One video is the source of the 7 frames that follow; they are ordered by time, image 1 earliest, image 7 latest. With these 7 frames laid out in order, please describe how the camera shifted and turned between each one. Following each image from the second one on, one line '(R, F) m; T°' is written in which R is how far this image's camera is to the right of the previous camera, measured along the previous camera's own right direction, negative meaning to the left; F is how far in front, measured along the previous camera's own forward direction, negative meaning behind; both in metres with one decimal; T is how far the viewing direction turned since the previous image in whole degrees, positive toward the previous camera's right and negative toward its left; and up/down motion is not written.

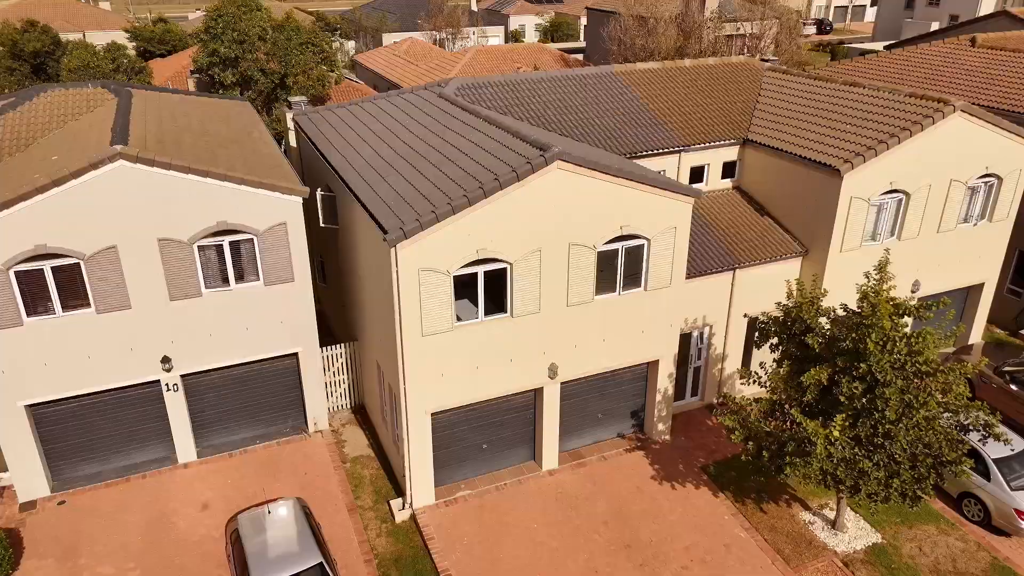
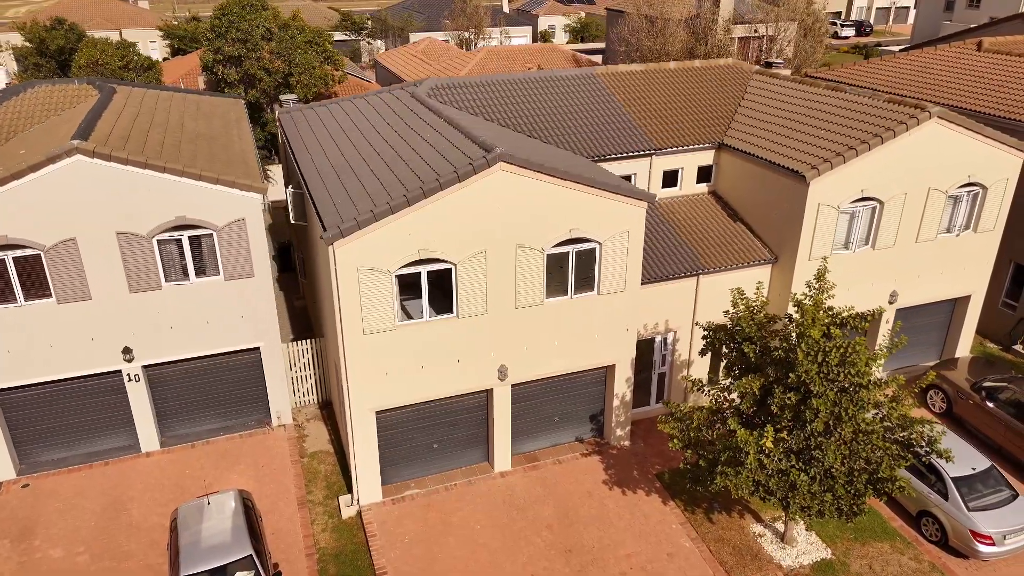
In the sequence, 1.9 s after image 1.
(+1.9, +0.1) m; -3°
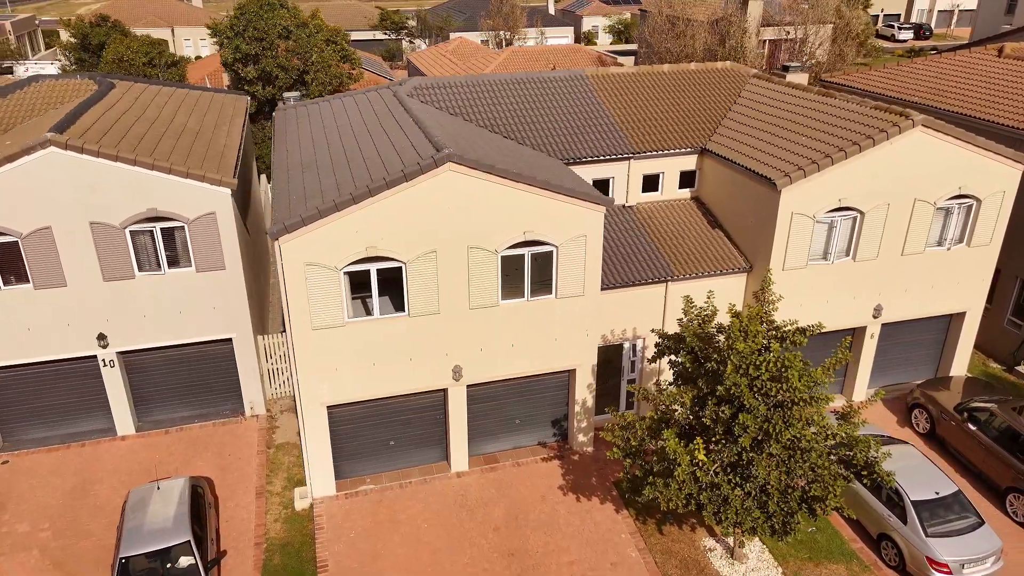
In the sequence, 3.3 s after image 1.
(+2.1, +0.1) m; -4°
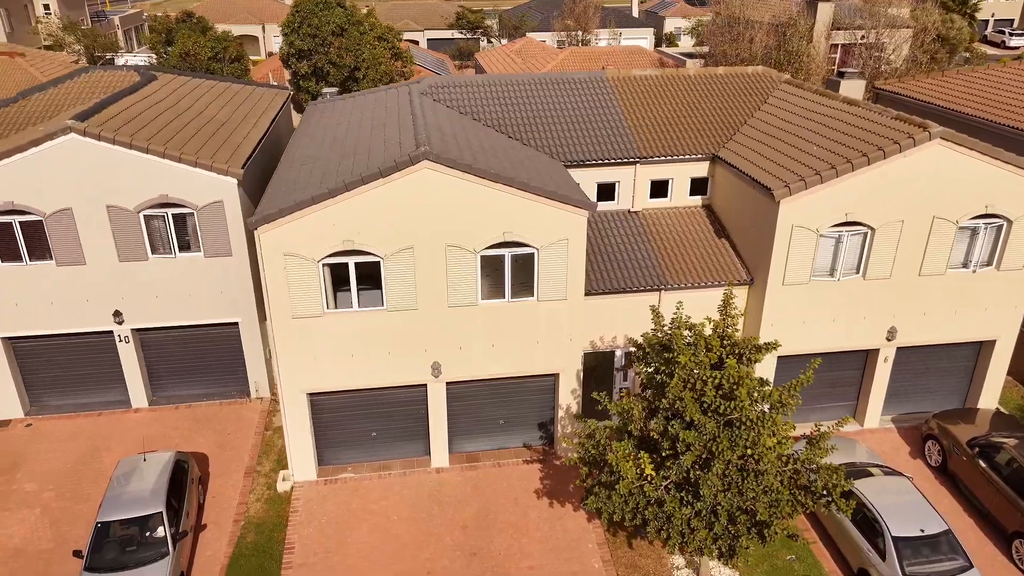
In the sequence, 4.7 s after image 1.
(+2.2, +0.1) m; -6°
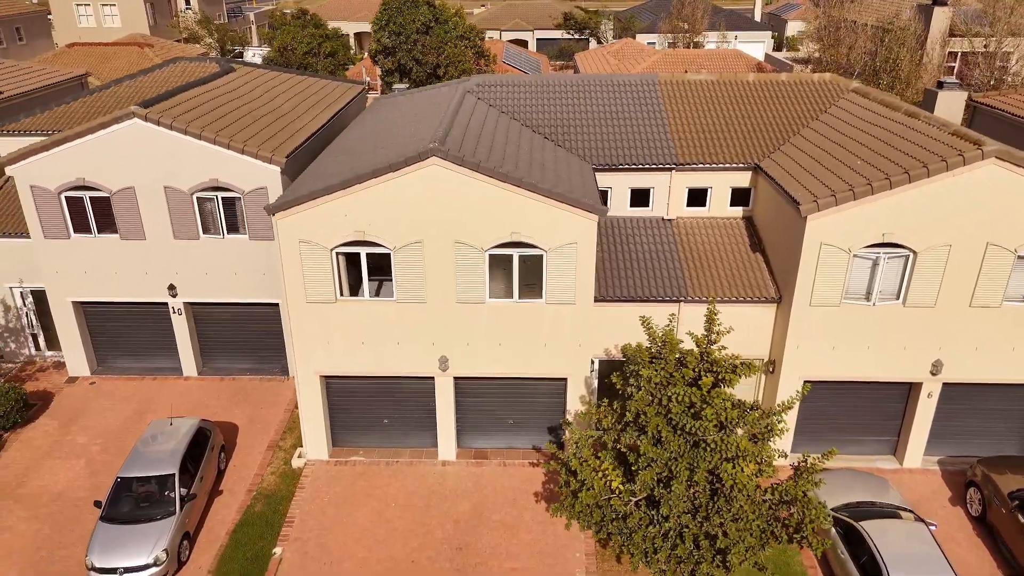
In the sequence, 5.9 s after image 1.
(+2.2, +0.2) m; -8°
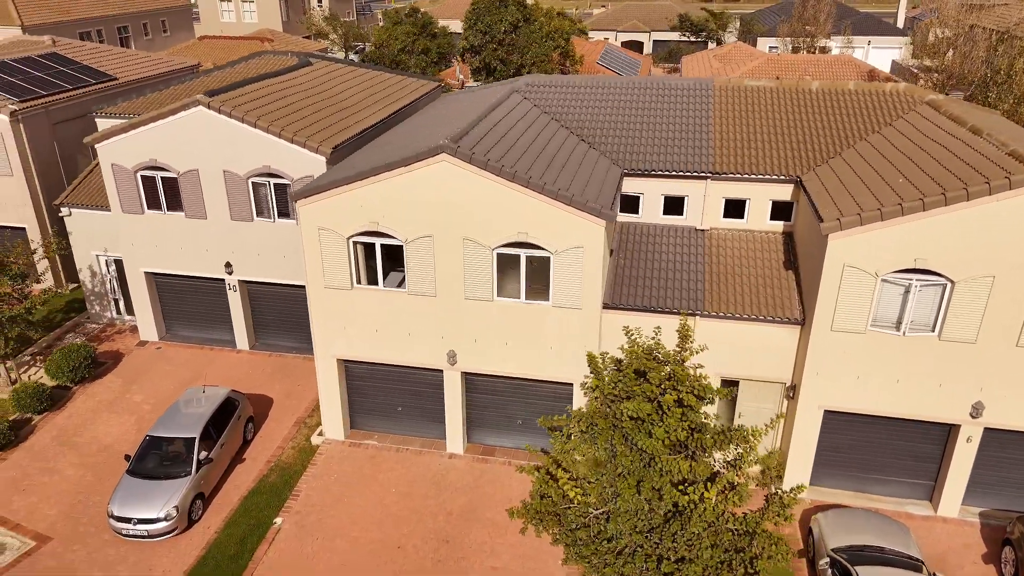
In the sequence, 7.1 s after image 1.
(+2.3, +0.1) m; -9°
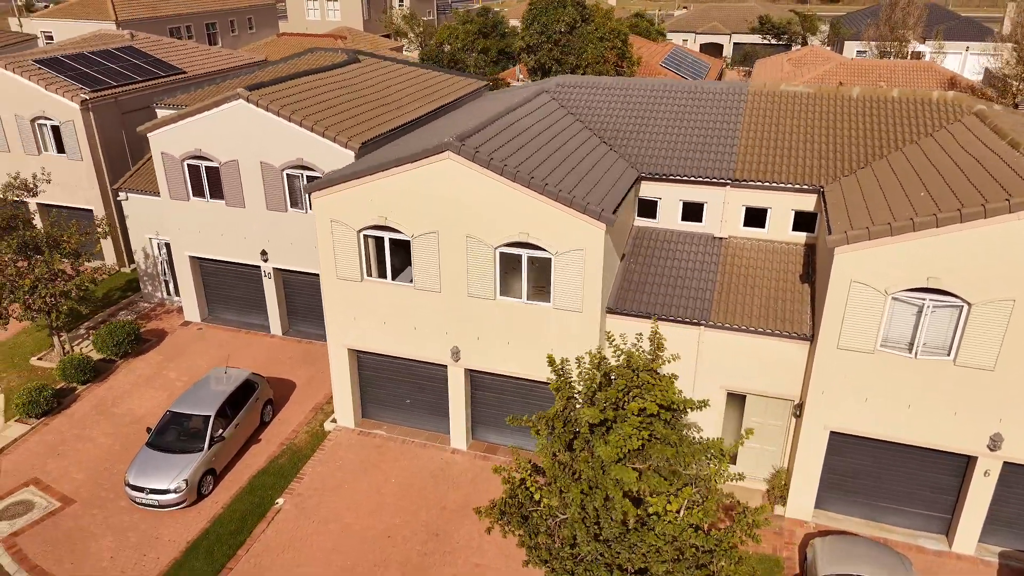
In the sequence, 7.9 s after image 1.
(+1.6, 0.0) m; -6°
